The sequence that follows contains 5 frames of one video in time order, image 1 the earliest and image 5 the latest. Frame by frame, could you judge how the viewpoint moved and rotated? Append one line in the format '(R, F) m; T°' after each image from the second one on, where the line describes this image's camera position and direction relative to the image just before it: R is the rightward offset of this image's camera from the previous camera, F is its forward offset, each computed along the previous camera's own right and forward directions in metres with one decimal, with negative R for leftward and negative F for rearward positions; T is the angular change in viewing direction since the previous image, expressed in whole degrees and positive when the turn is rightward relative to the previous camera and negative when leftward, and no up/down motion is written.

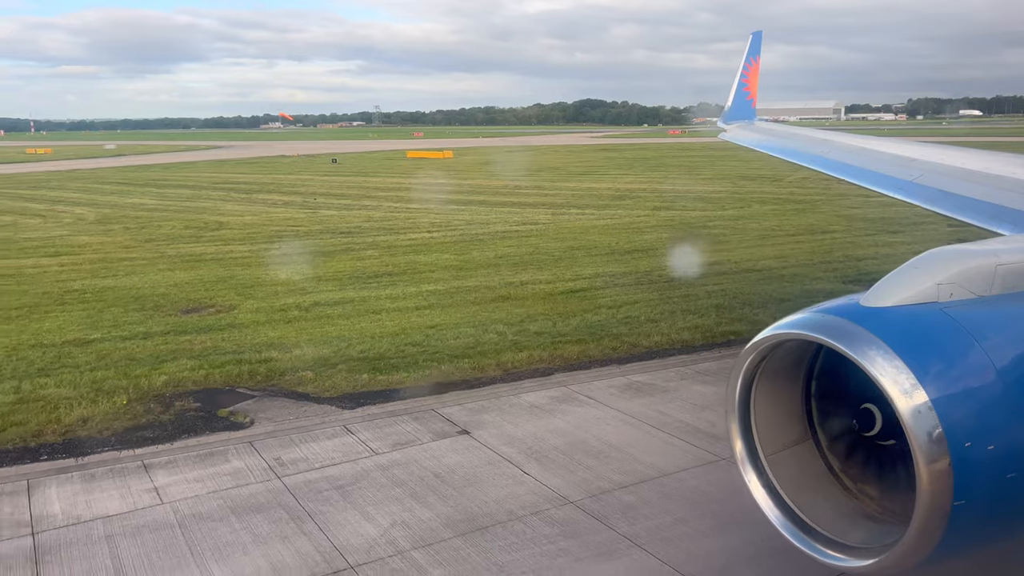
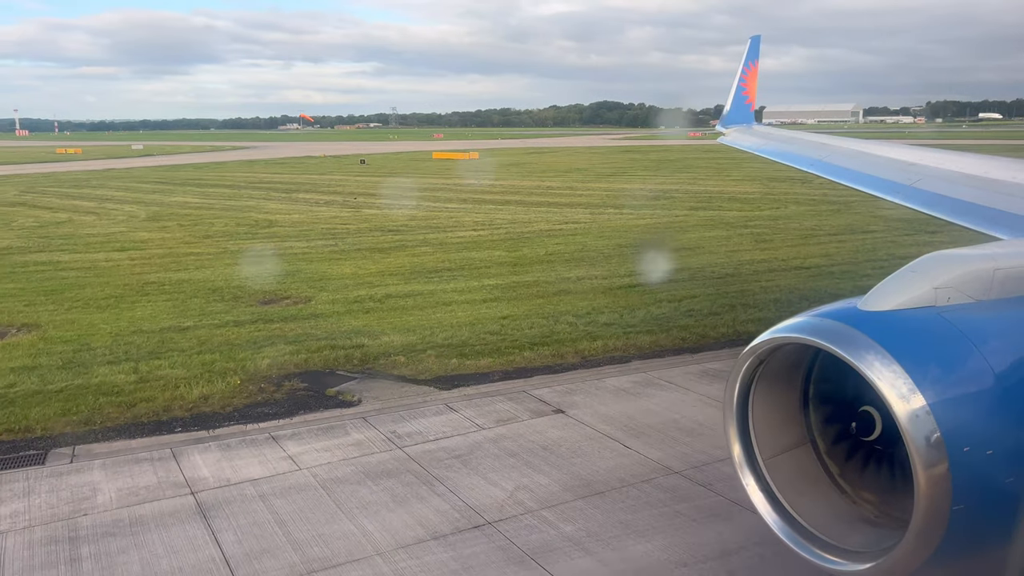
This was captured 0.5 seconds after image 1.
(-0.7, -0.5) m; -1°
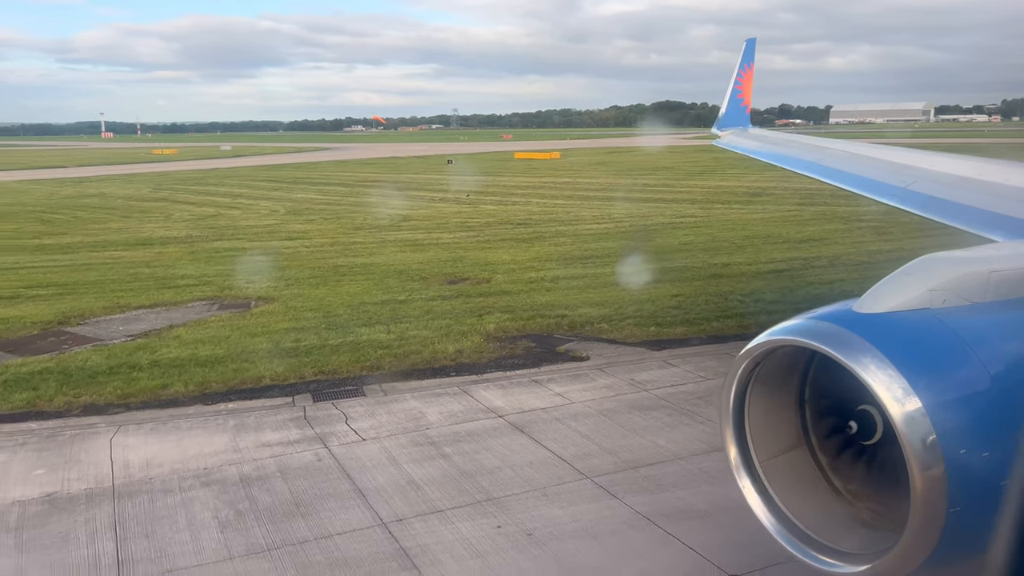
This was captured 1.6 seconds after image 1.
(-1.7, -1.5) m; -4°
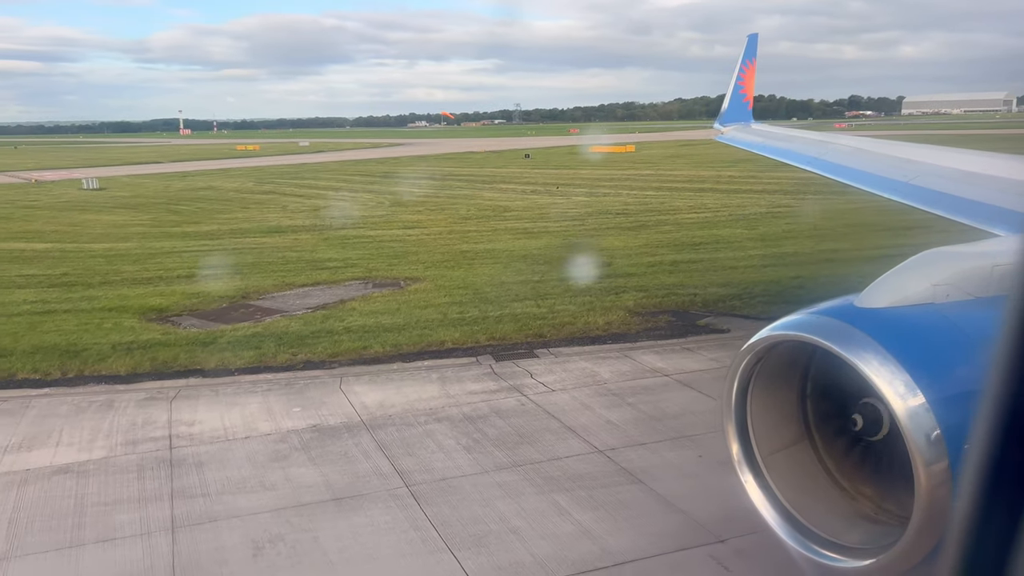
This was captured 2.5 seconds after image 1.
(-1.1, -1.2) m; -4°
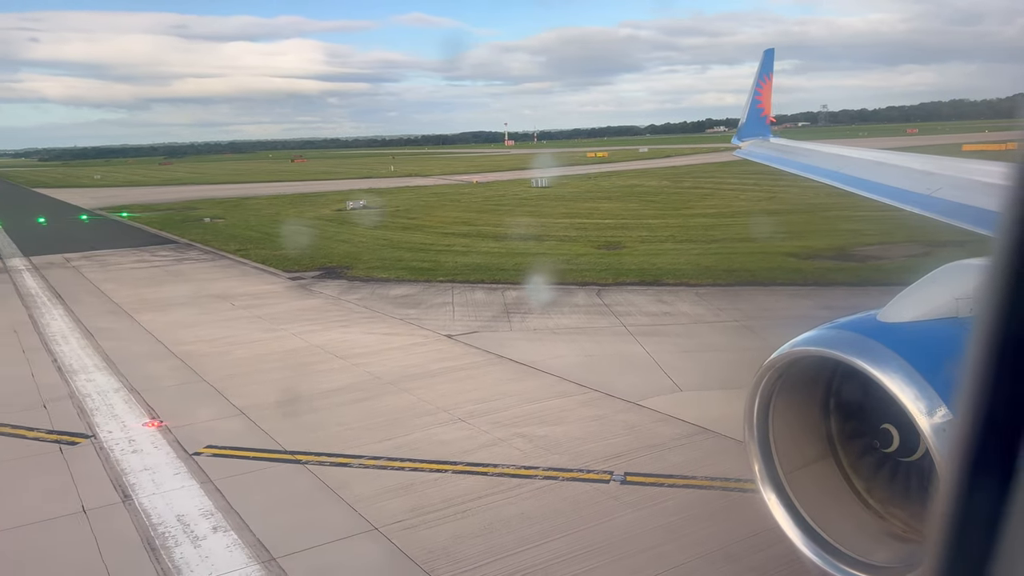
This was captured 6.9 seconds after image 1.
(-5.0, -6.4) m; -20°
